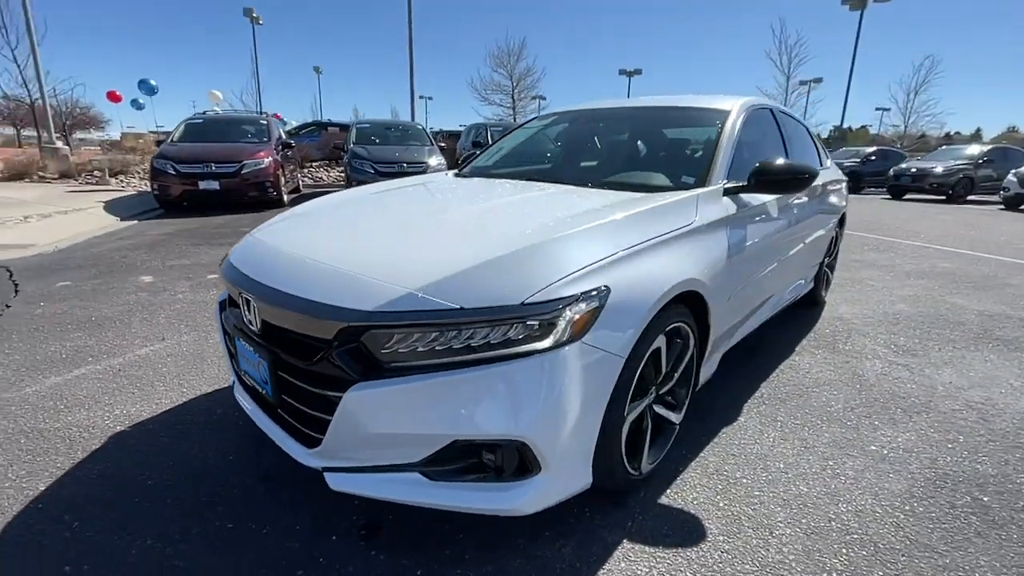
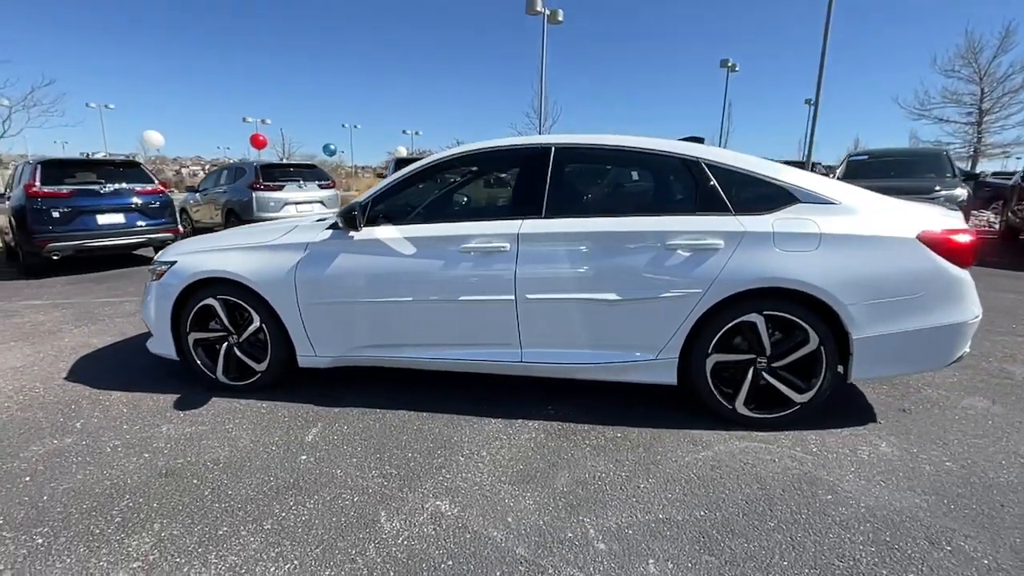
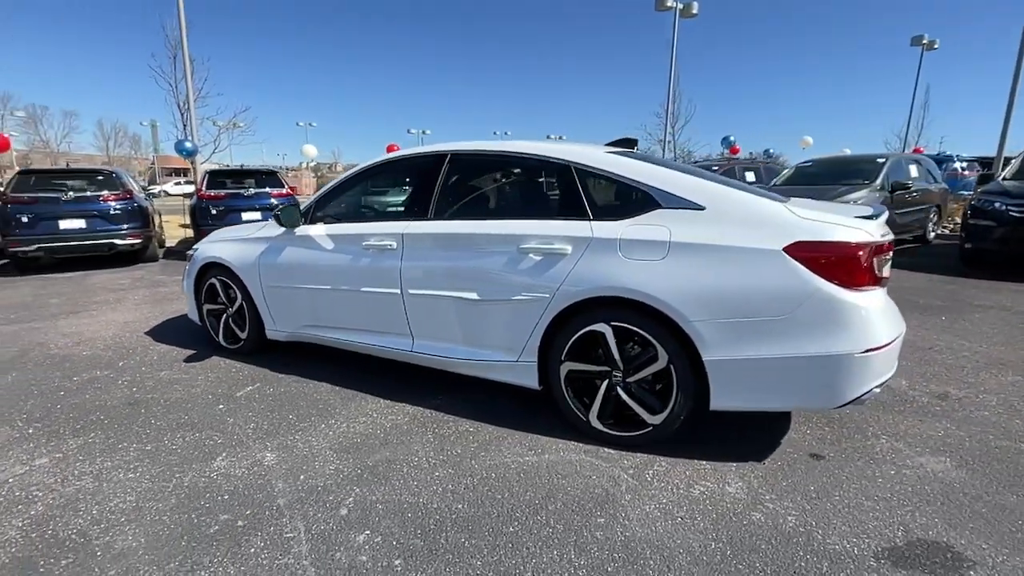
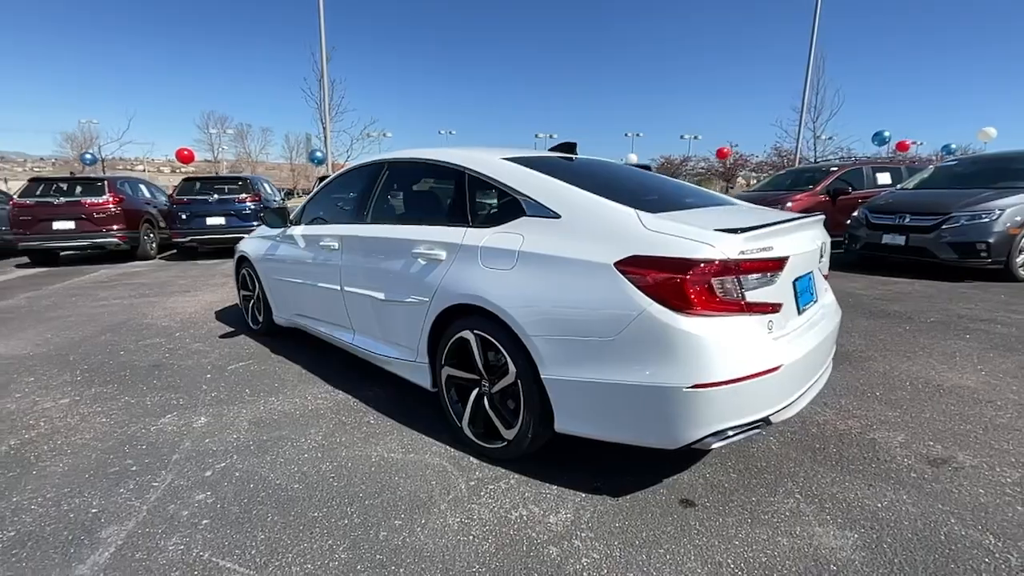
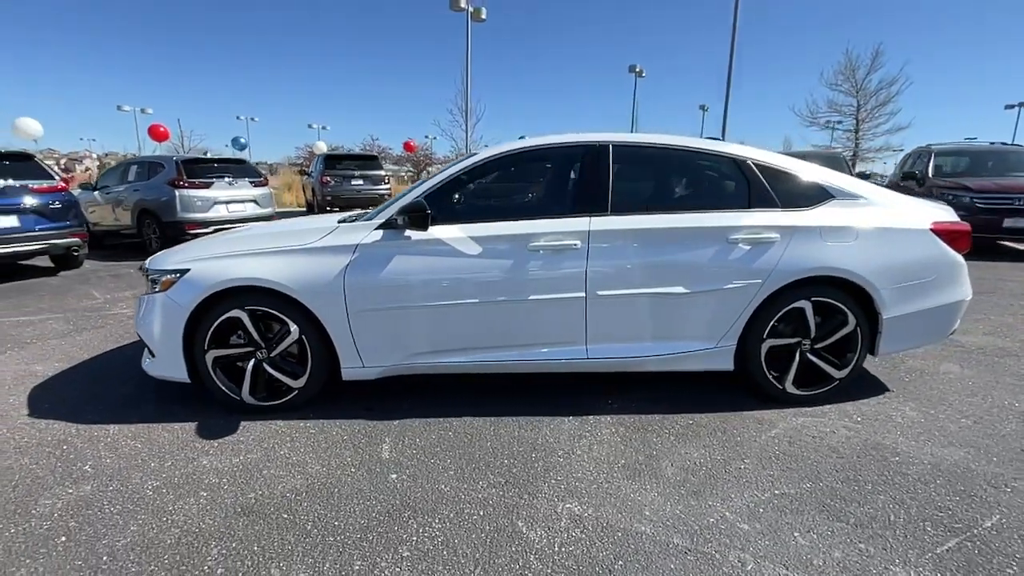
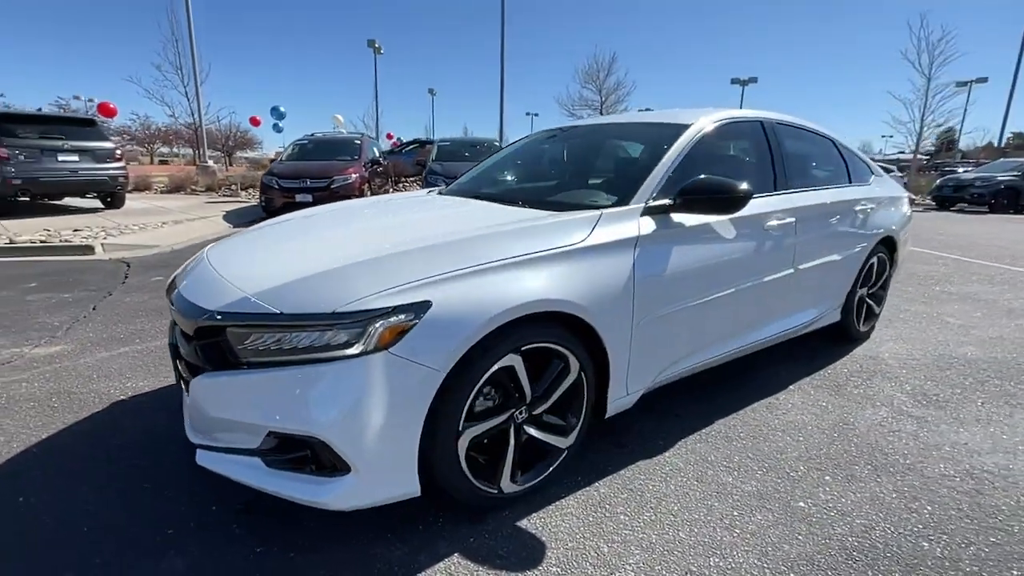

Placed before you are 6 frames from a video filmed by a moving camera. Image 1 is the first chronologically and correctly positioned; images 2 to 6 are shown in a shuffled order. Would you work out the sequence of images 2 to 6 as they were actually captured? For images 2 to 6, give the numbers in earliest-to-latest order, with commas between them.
6, 5, 2, 3, 4
